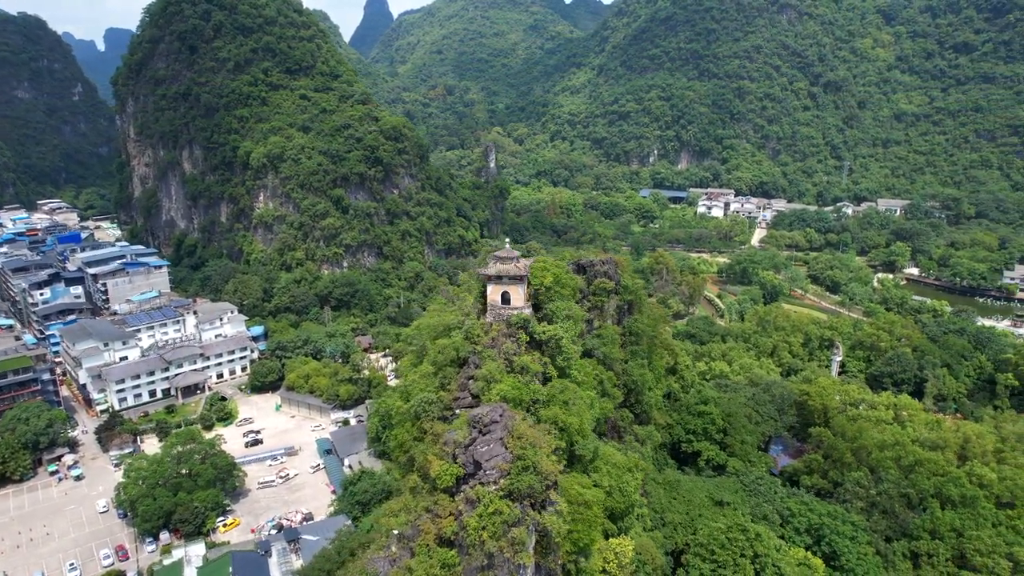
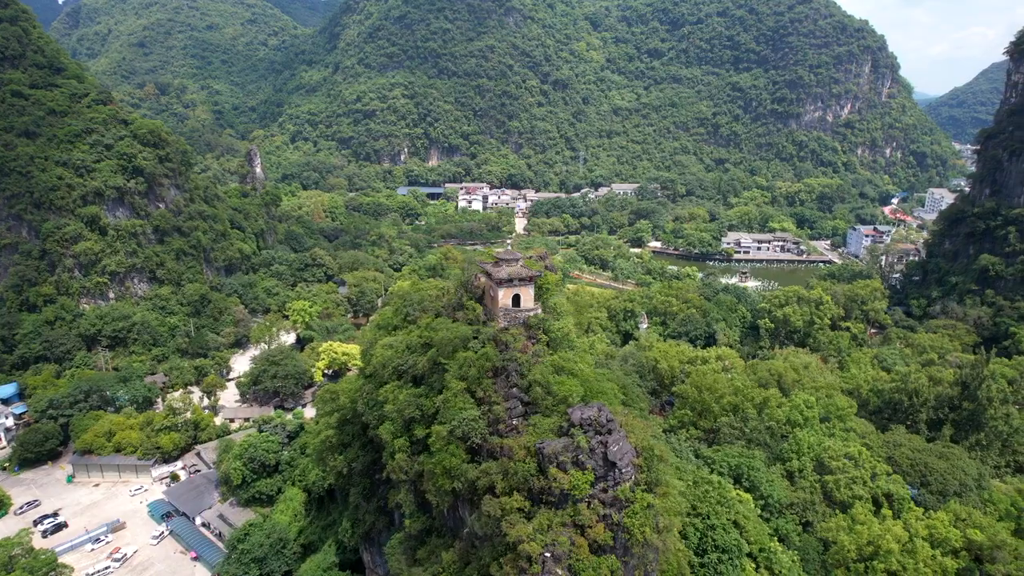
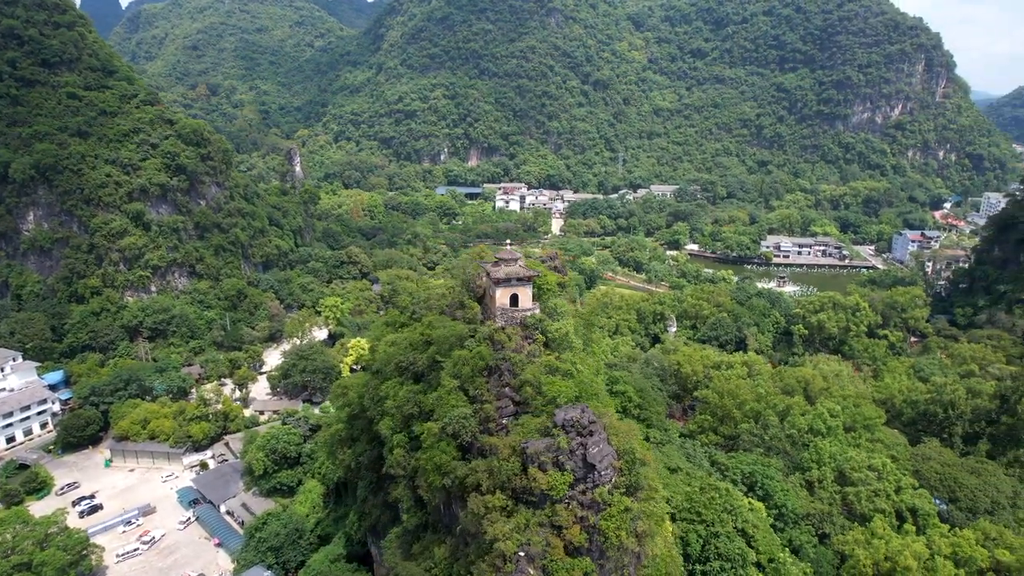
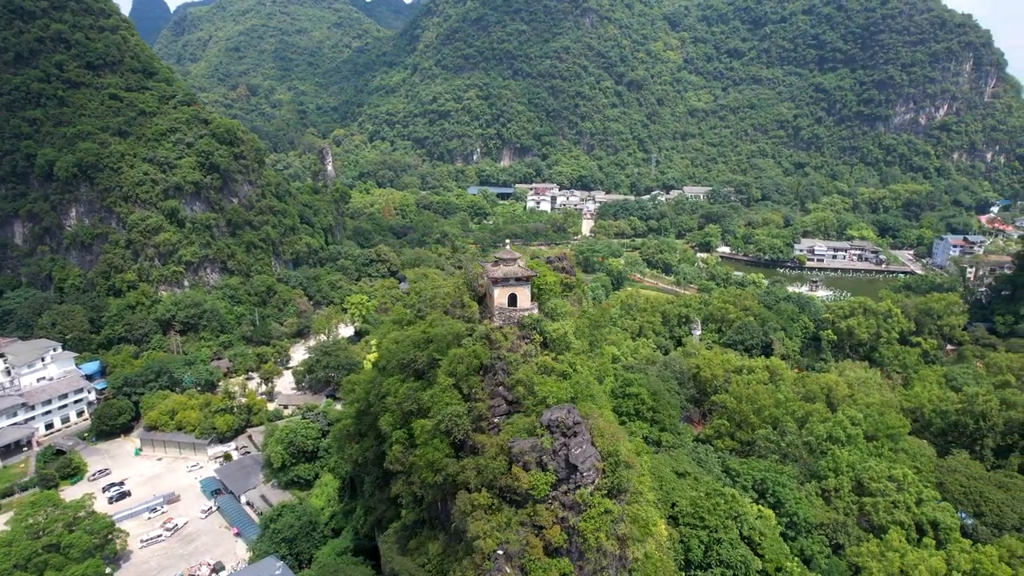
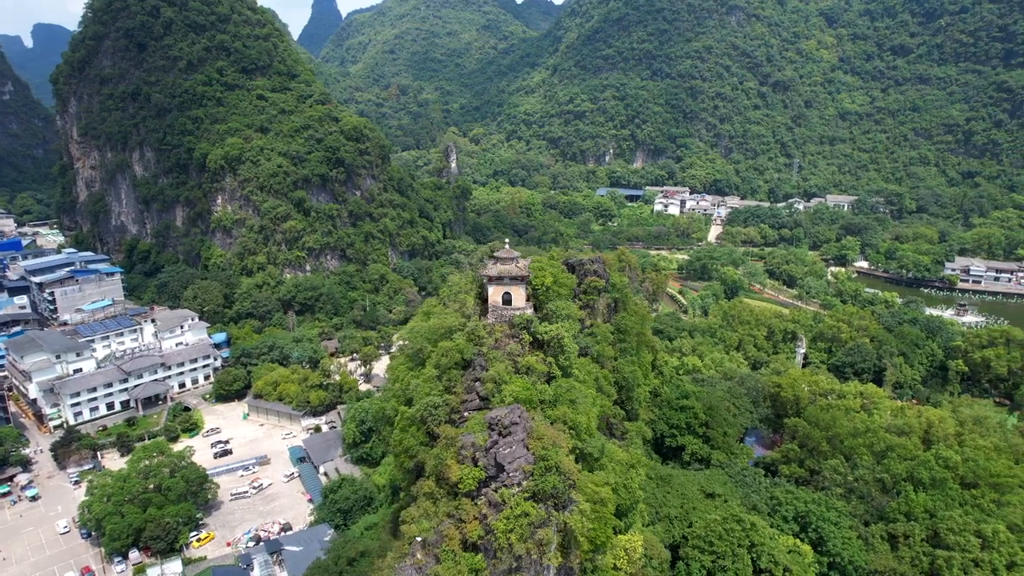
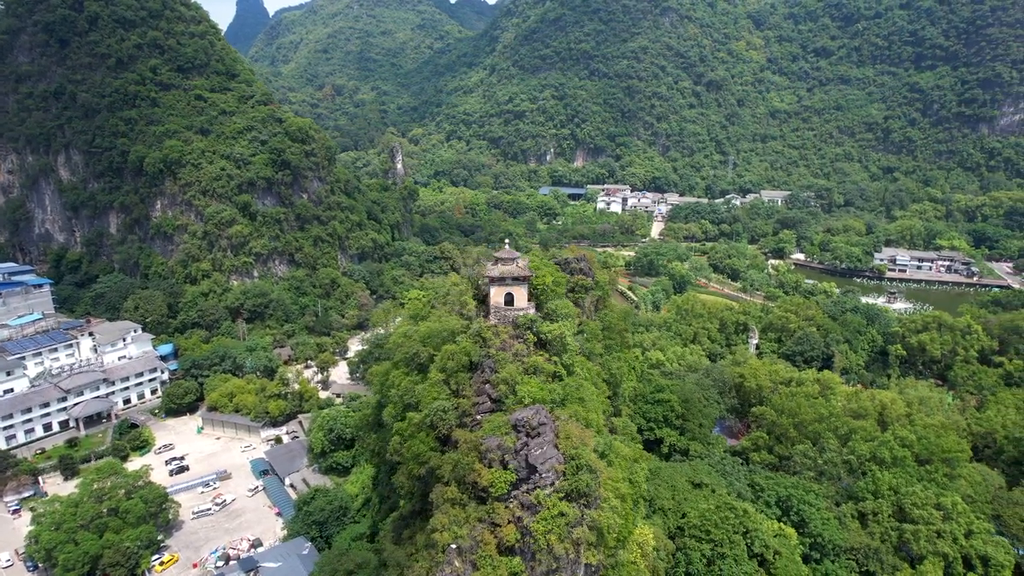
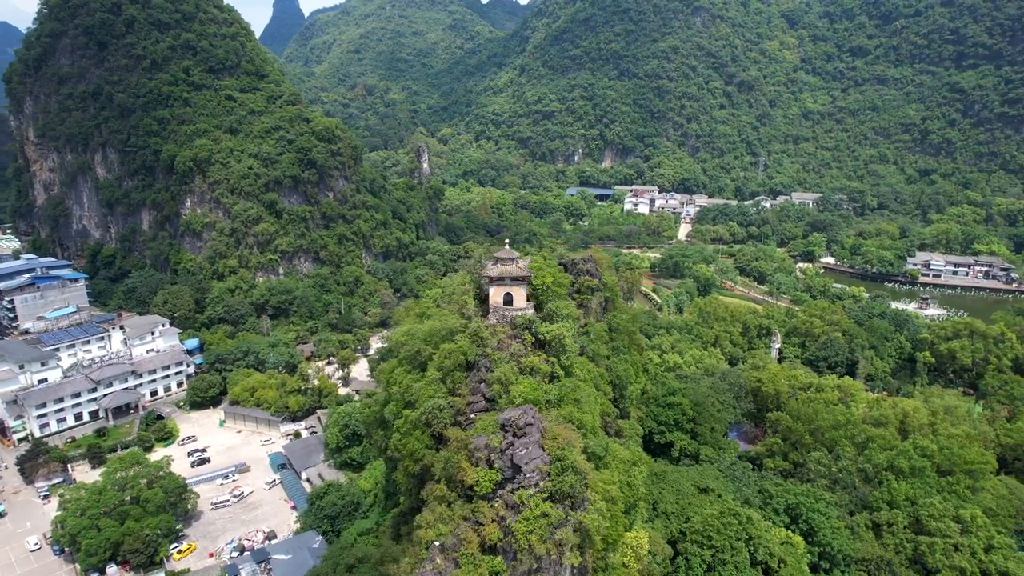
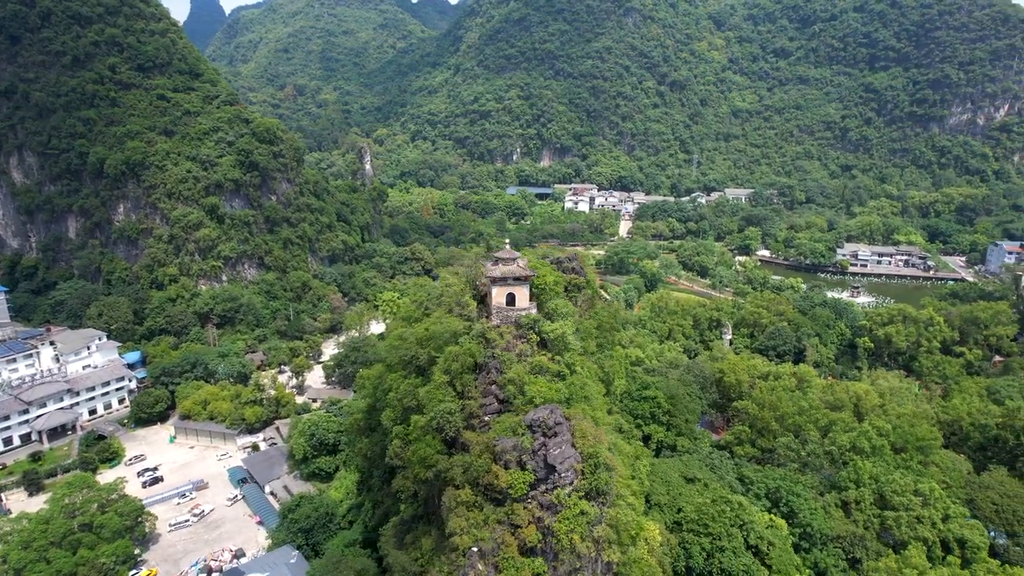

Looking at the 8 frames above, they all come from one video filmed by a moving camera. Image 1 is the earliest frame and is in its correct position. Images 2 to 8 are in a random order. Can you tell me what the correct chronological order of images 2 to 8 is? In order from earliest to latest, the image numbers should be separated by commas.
5, 7, 6, 8, 4, 3, 2
